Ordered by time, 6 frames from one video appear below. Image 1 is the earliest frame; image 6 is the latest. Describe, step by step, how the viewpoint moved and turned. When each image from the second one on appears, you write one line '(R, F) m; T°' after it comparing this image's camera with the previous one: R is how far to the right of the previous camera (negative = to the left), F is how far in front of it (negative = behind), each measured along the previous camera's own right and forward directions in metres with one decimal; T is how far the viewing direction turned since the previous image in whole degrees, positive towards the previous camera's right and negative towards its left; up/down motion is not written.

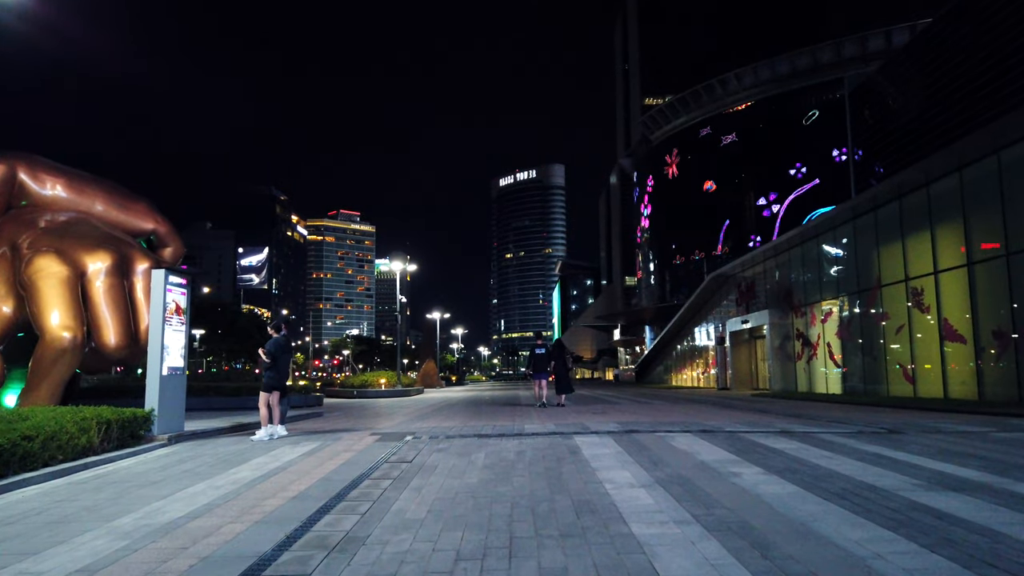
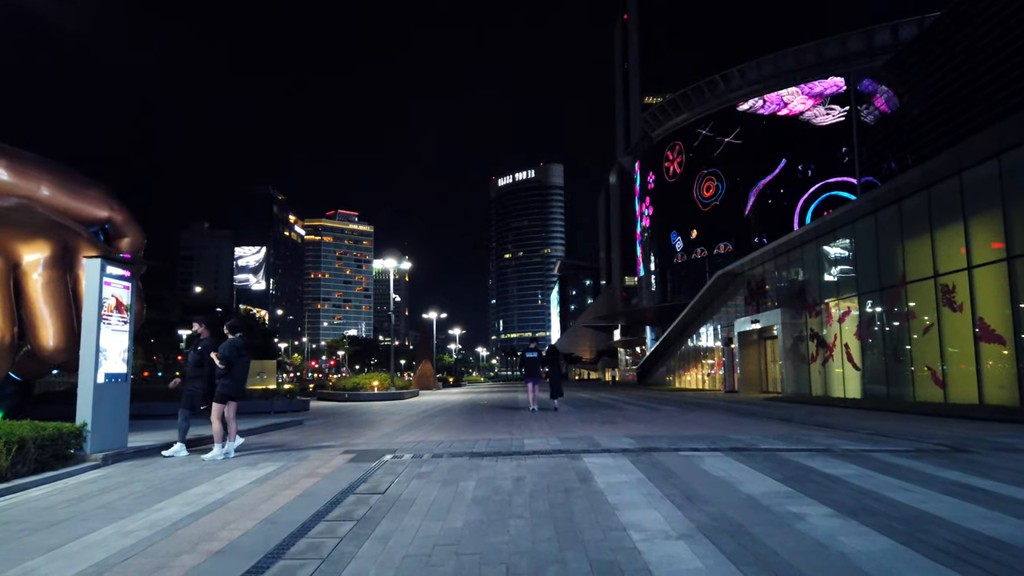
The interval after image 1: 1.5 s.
(0.0, +1.6) m; 0°
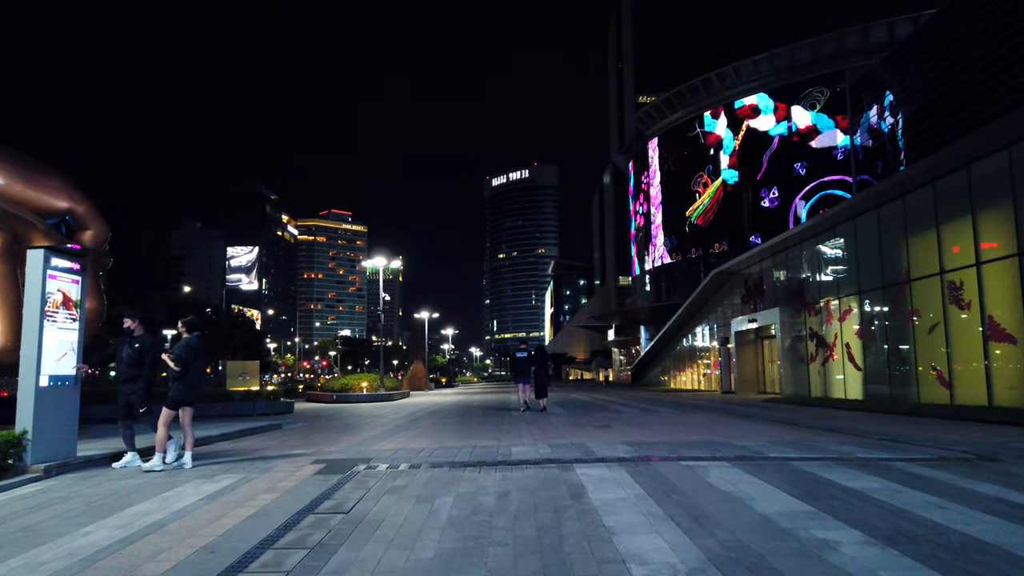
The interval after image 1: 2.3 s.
(+0.1, +0.8) m; 0°
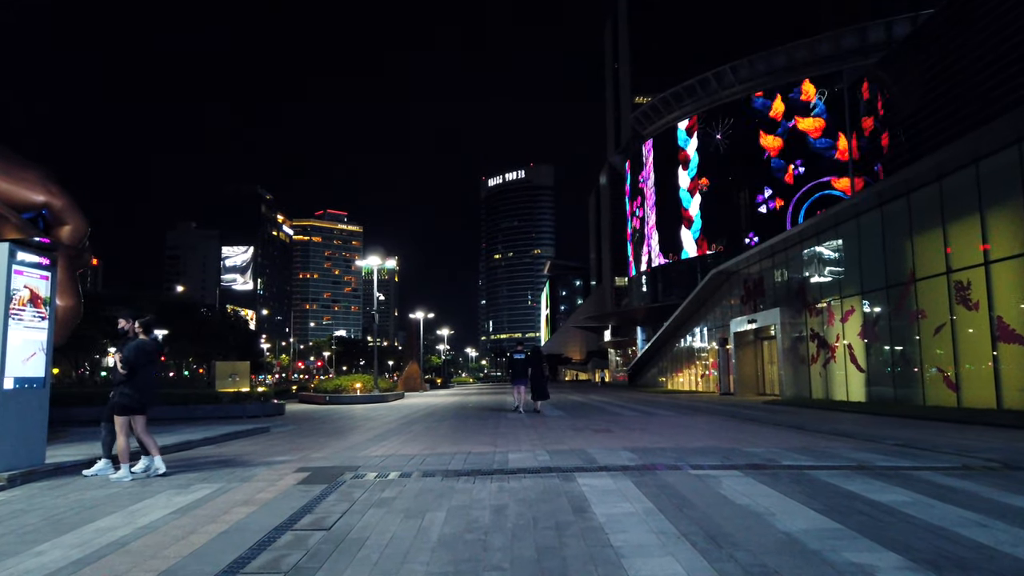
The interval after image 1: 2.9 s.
(0.0, +0.5) m; 0°
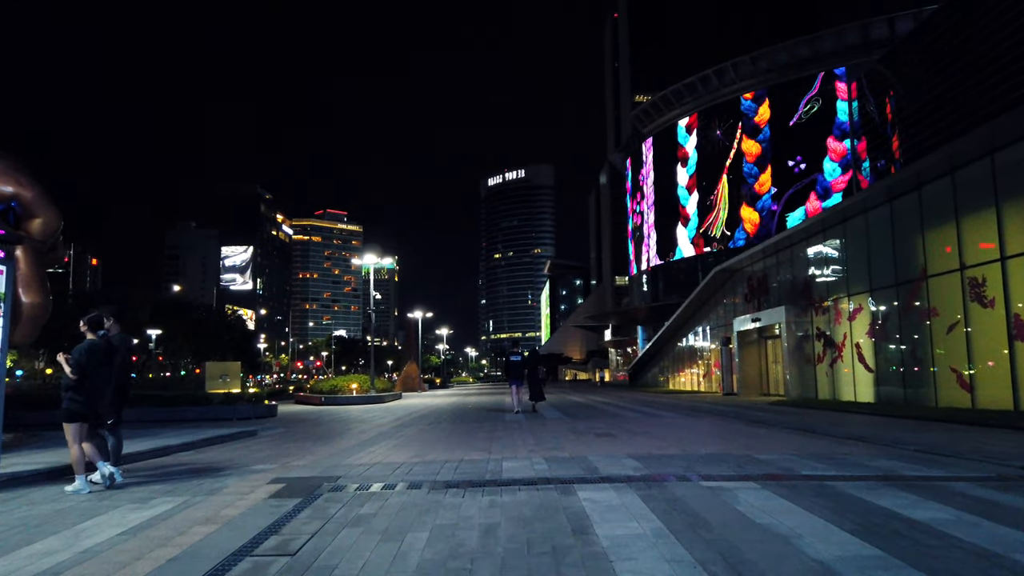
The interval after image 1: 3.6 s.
(+0.1, +0.7) m; 0°
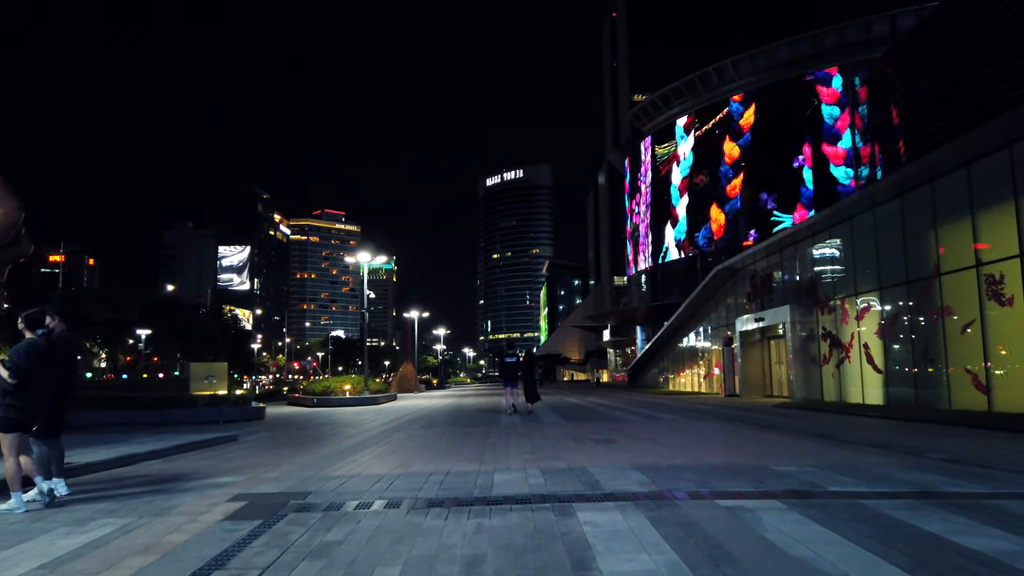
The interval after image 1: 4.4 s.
(+0.1, +0.8) m; 0°
